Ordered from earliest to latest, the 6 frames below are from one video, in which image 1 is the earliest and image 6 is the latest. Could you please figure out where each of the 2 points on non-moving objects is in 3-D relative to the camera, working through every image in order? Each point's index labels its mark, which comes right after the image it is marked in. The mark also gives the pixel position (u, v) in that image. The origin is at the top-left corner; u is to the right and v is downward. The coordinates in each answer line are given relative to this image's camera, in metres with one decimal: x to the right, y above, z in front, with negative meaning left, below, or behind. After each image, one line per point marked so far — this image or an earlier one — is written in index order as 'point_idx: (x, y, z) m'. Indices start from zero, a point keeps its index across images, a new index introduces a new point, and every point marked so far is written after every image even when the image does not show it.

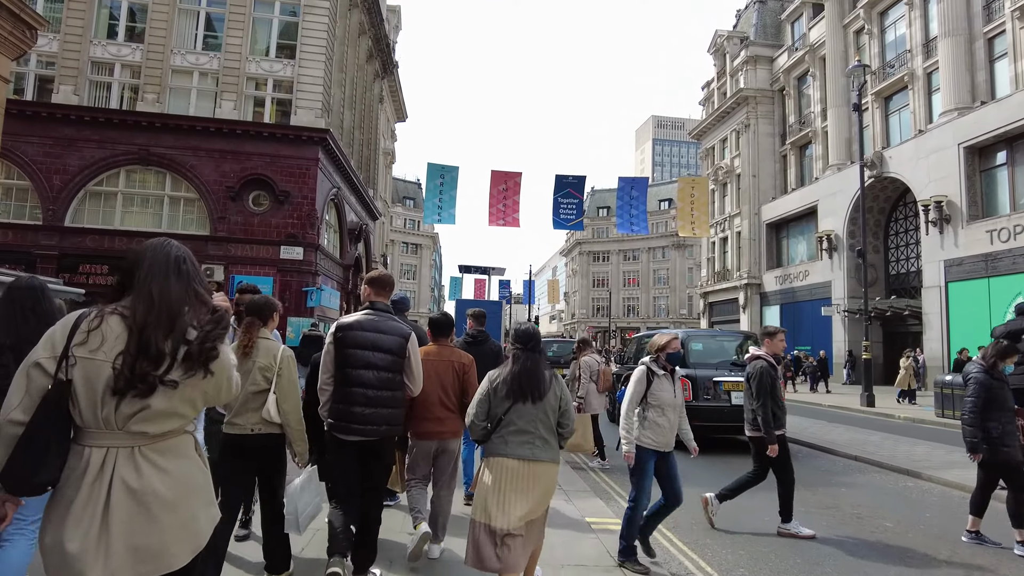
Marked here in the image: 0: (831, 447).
0: (+4.5, -2.2, +8.4) m
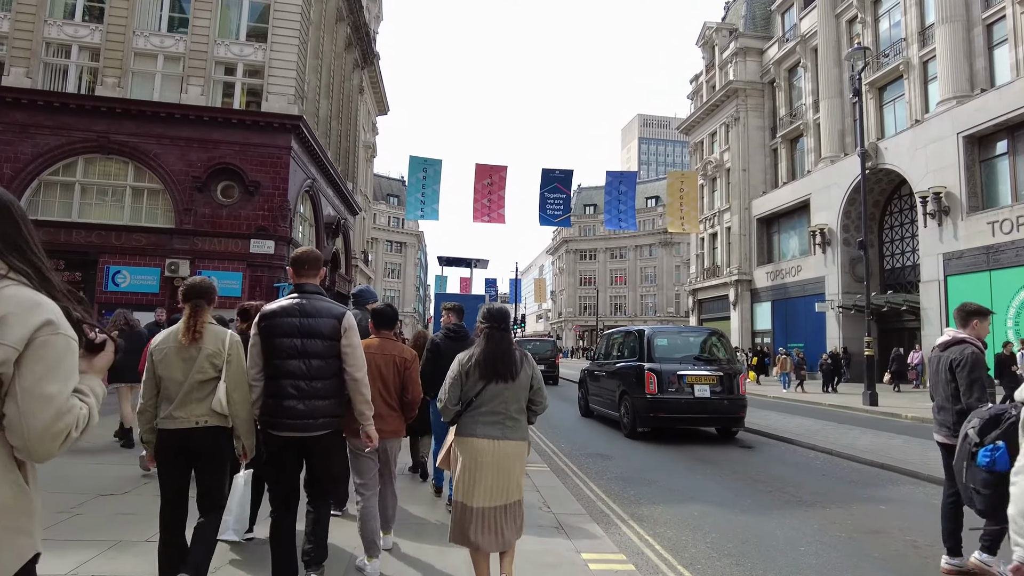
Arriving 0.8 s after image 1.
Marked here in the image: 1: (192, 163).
0: (+4.3, -2.1, +7.5) m
1: (-10.0, +3.9, +18.5) m
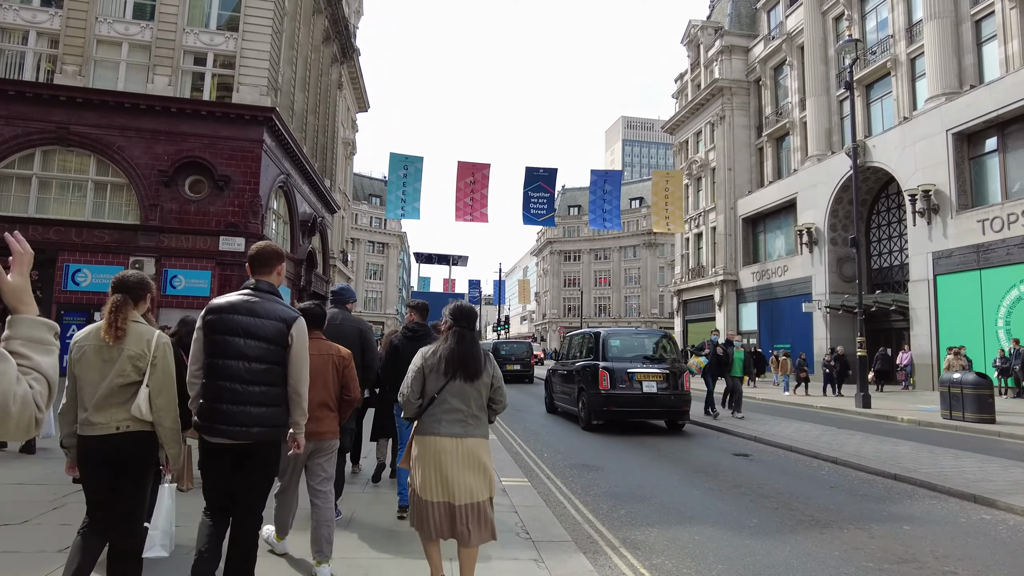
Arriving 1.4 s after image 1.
0: (+4.0, -2.0, +7.0) m
1: (-10.5, +3.9, +17.6) m
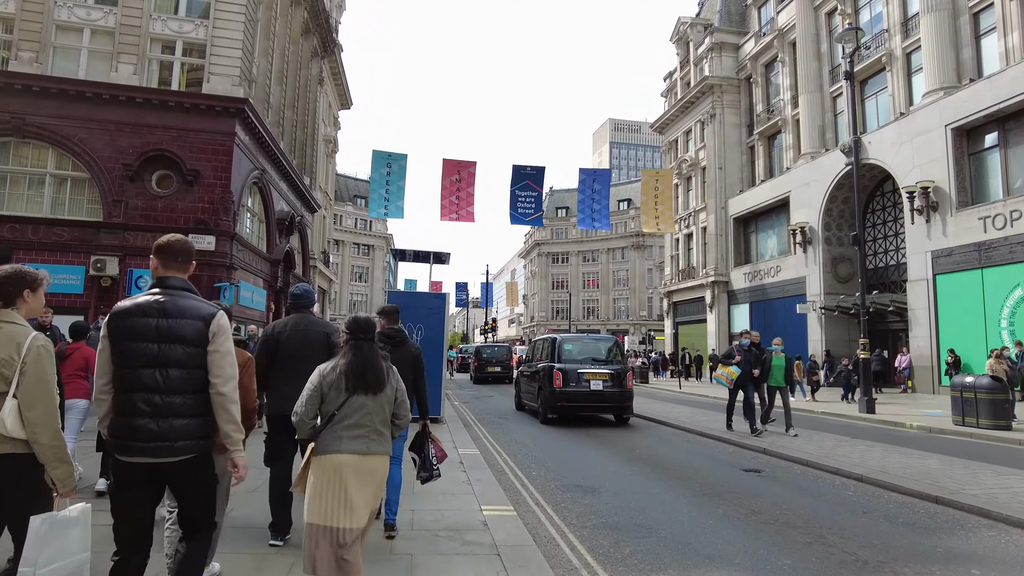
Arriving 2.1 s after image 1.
0: (+3.8, -1.9, +6.2) m
1: (-10.9, +3.9, +16.5) m
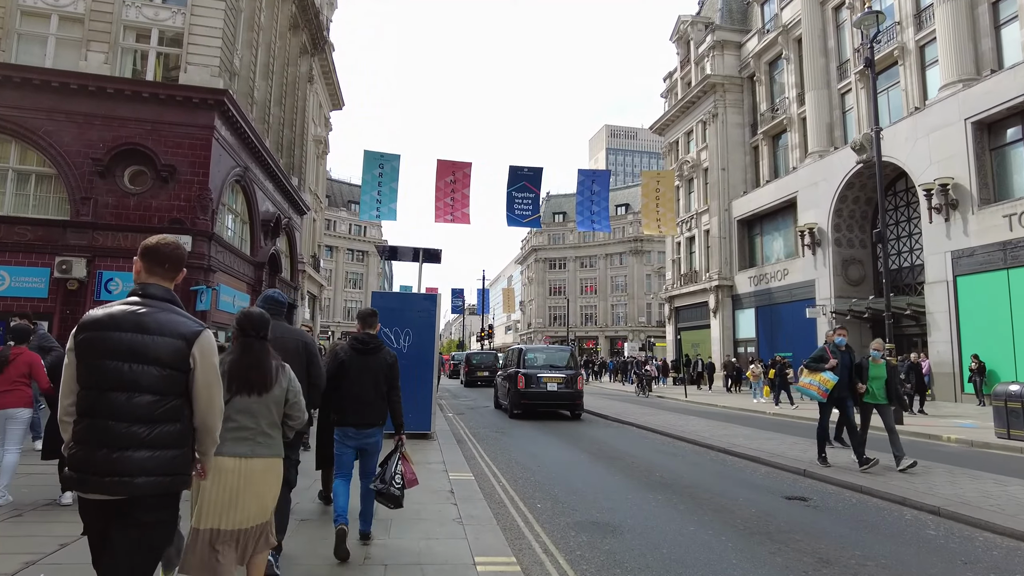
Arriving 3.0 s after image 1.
0: (+3.9, -1.9, +5.1) m
1: (-11.0, +3.8, +15.4) m
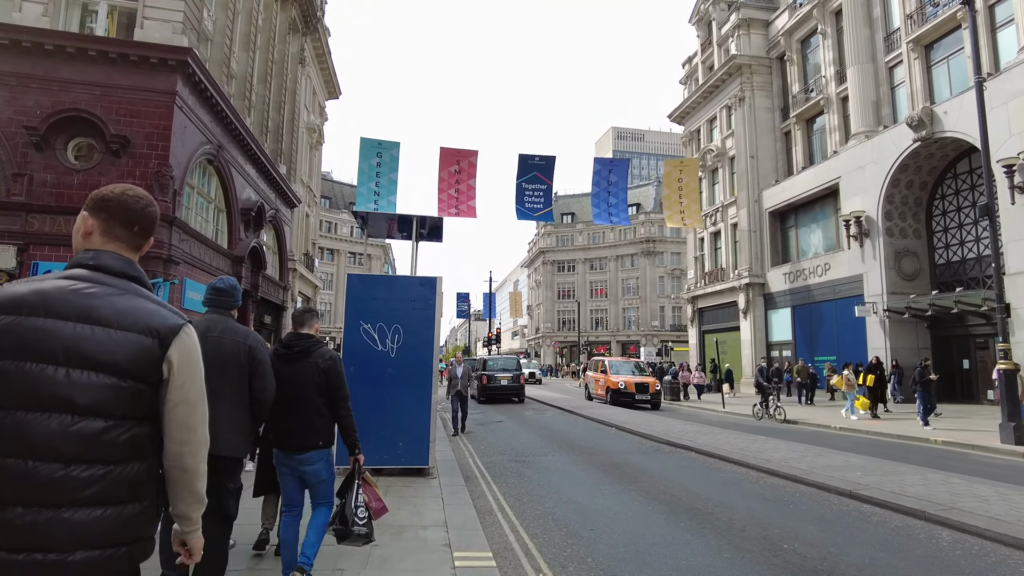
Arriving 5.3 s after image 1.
0: (+4.1, -1.6, +2.5) m
1: (-10.7, +3.9, +13.0) m
